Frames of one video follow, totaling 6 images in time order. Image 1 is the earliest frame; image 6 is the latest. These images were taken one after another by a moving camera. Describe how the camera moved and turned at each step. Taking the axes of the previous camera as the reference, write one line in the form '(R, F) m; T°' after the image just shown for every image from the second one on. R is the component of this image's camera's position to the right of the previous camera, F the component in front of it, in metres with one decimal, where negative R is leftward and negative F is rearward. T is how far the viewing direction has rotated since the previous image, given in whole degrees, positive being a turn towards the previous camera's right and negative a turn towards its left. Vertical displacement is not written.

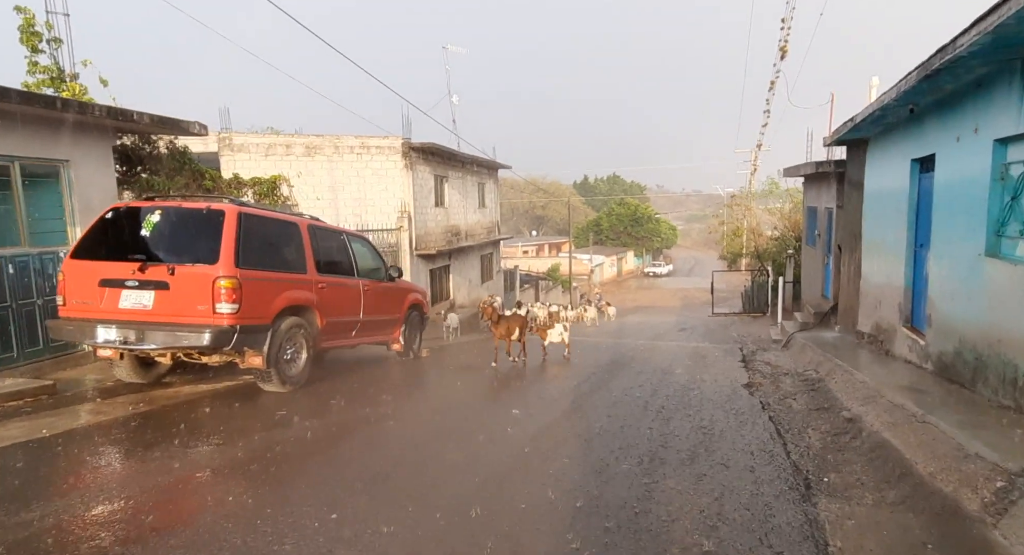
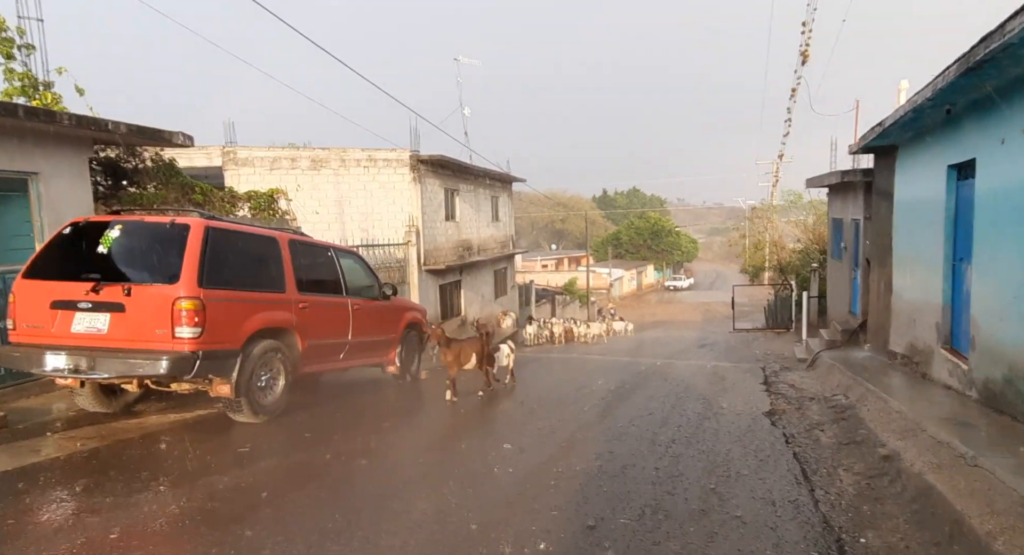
(+0.3, +0.7) m; -2°
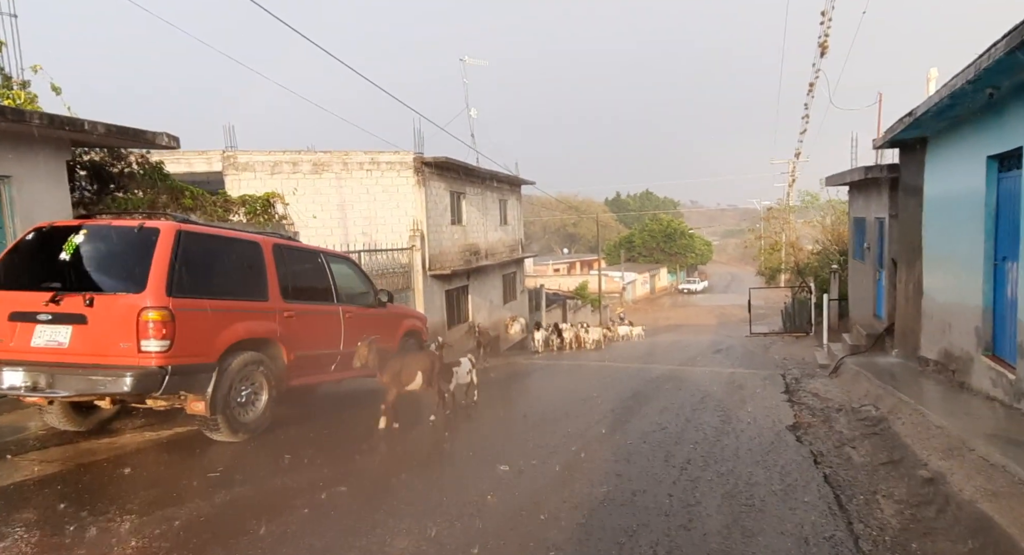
(+0.1, +0.6) m; -1°
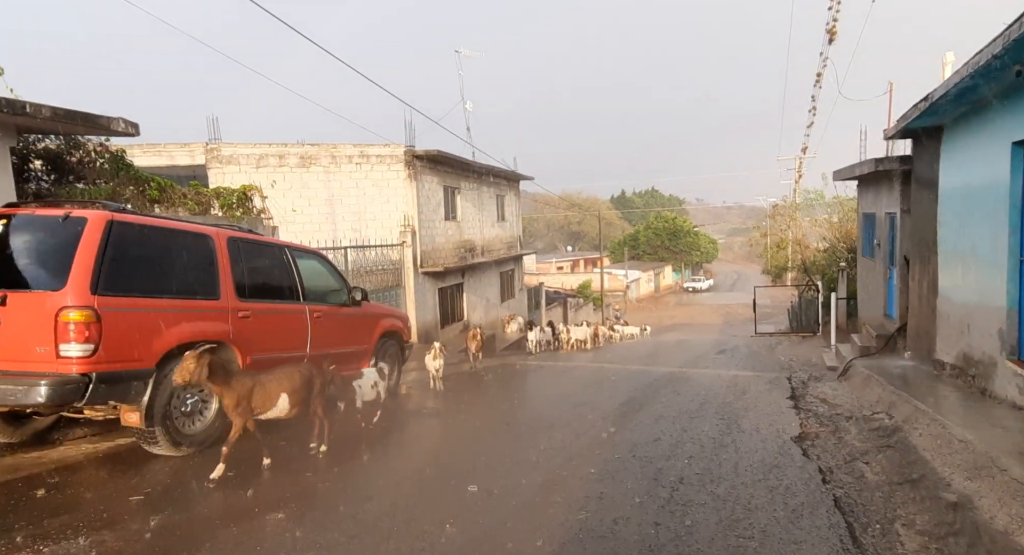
(+0.3, +0.6) m; 0°
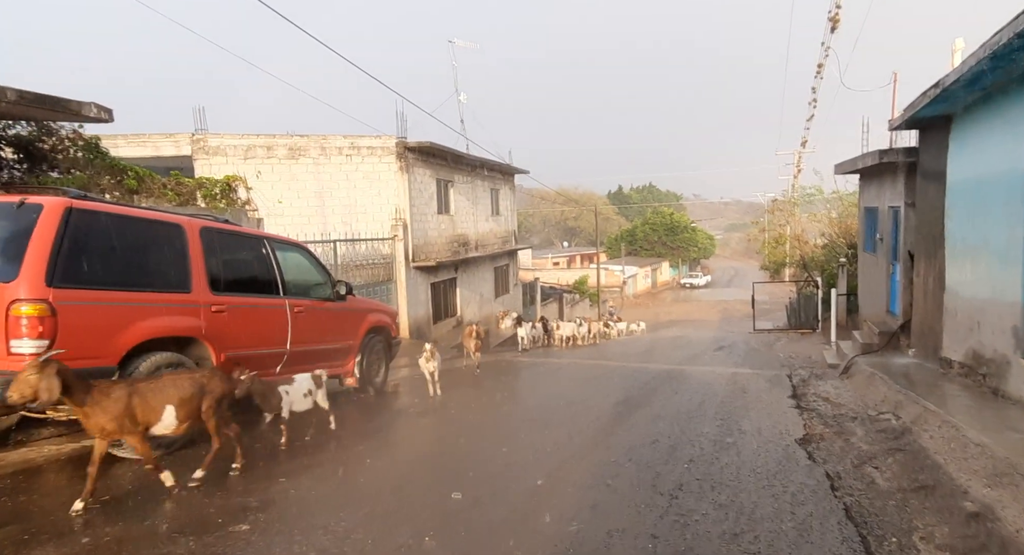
(+0.1, +0.4) m; 0°
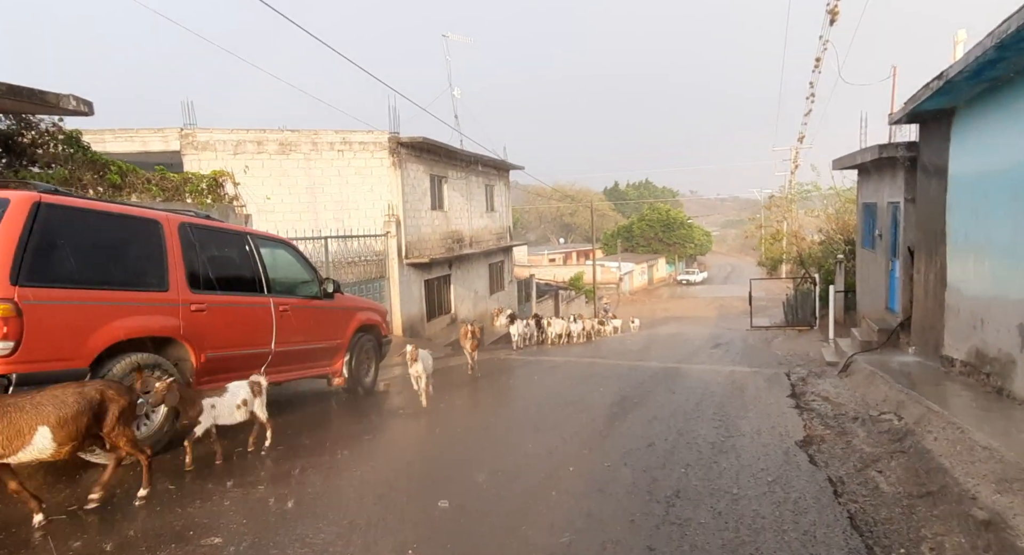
(0.0, +0.2) m; 0°
